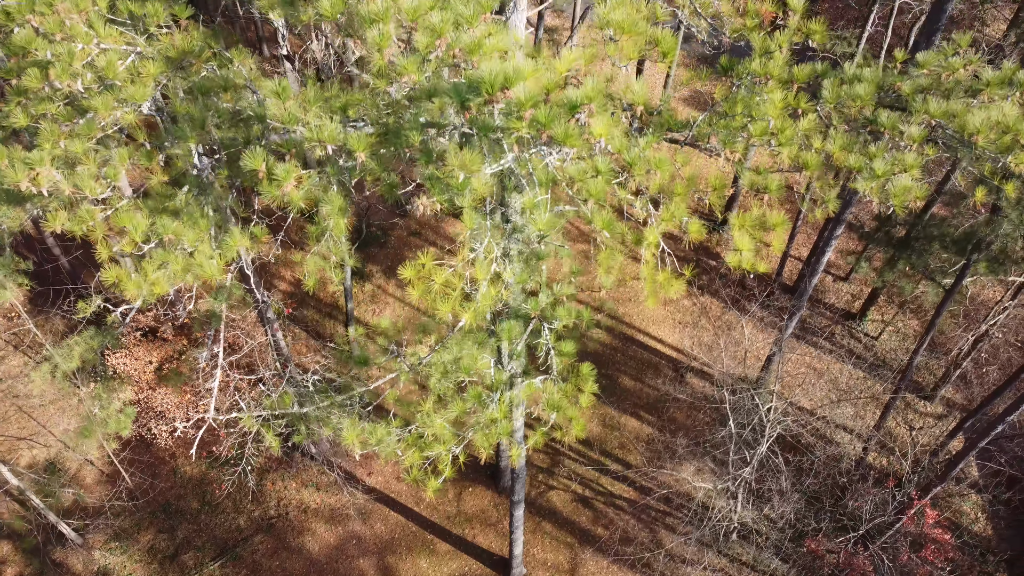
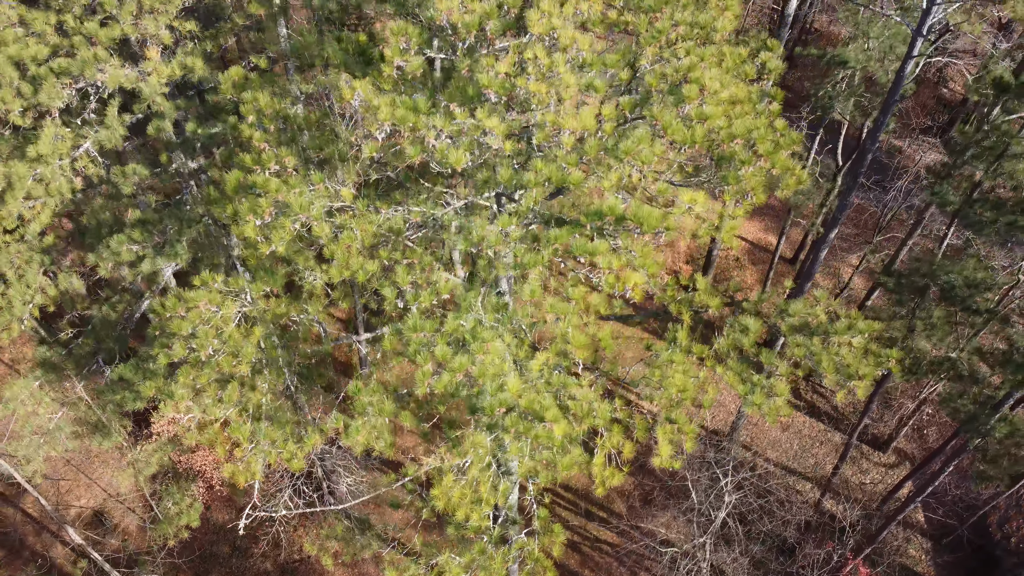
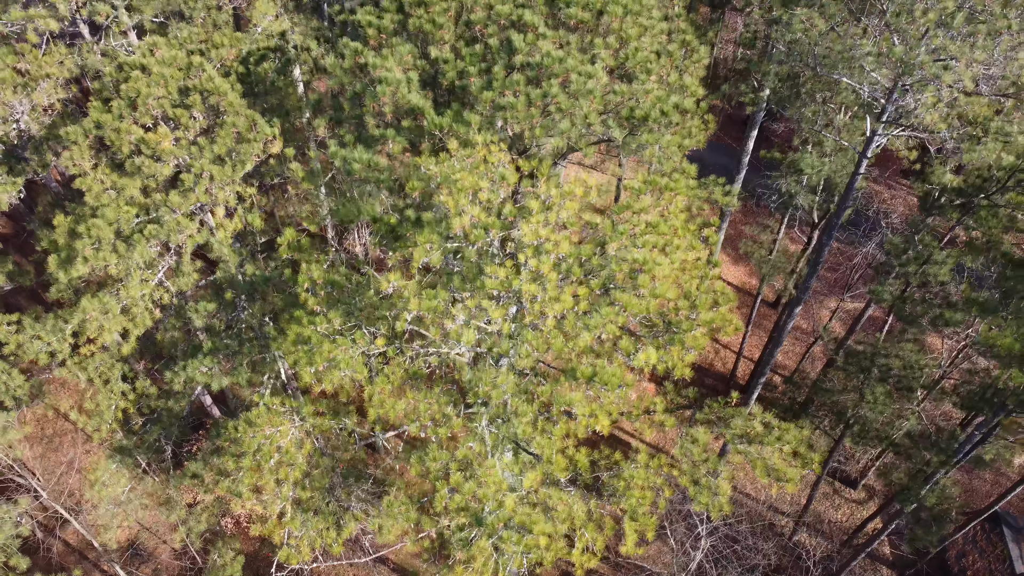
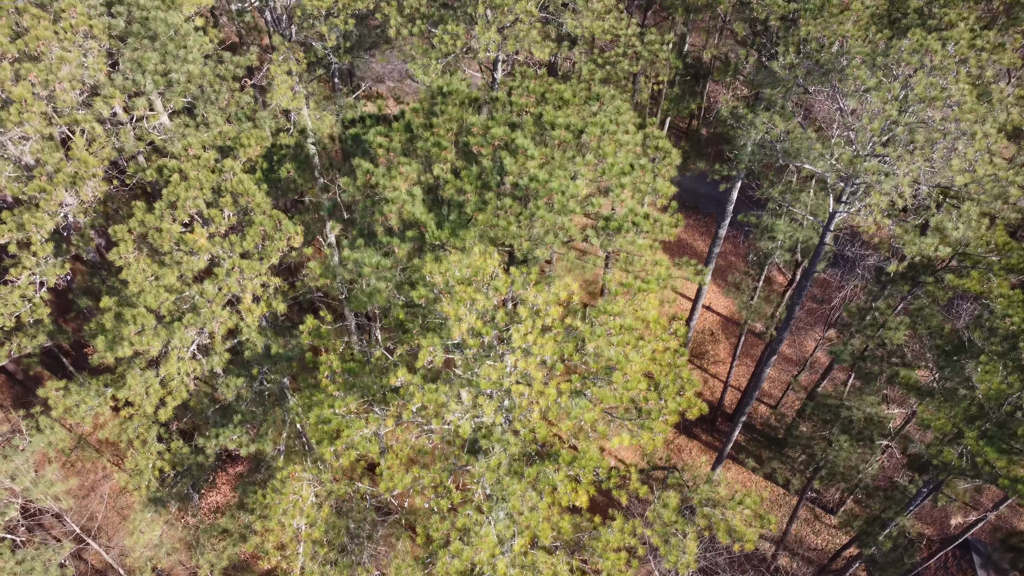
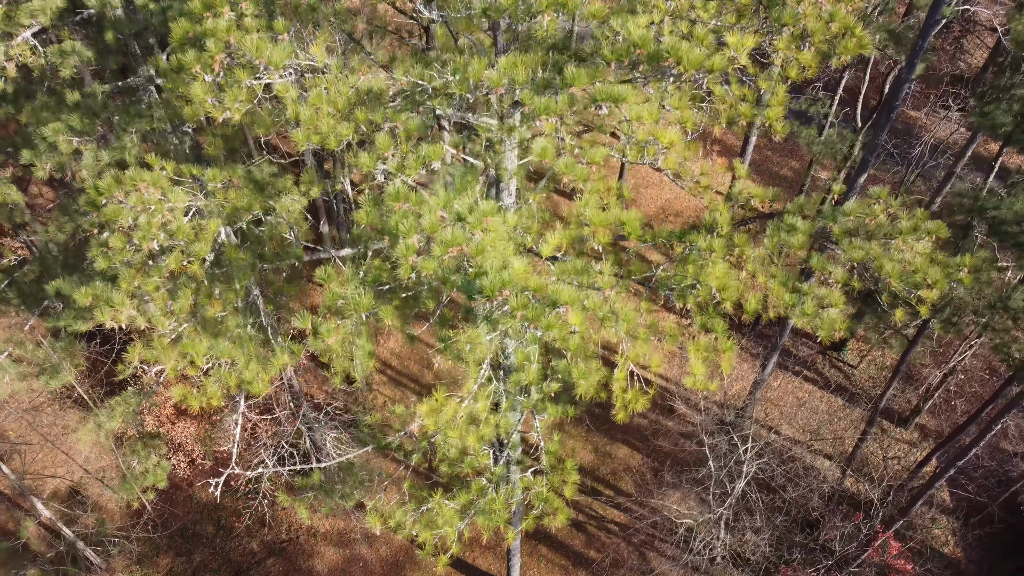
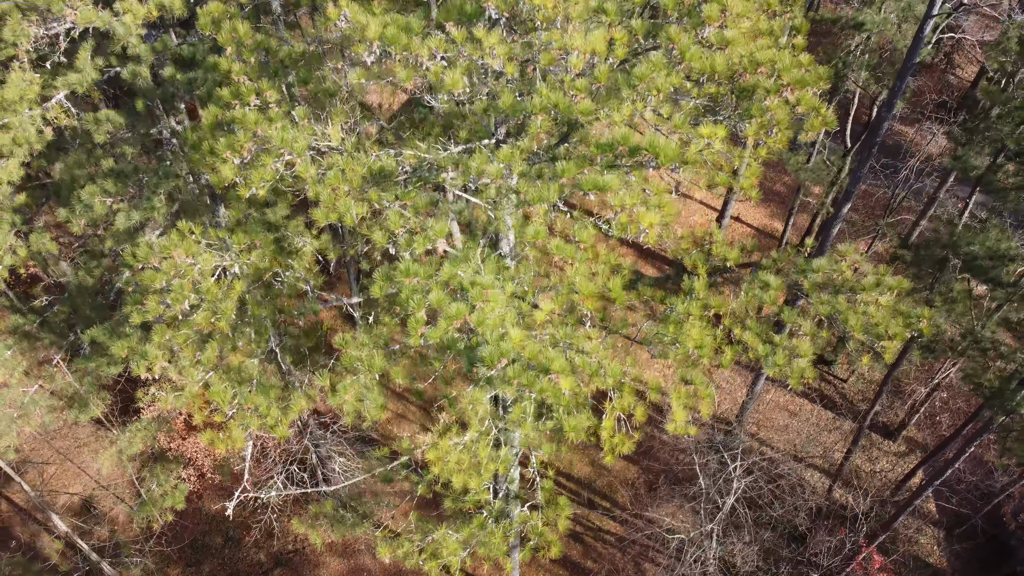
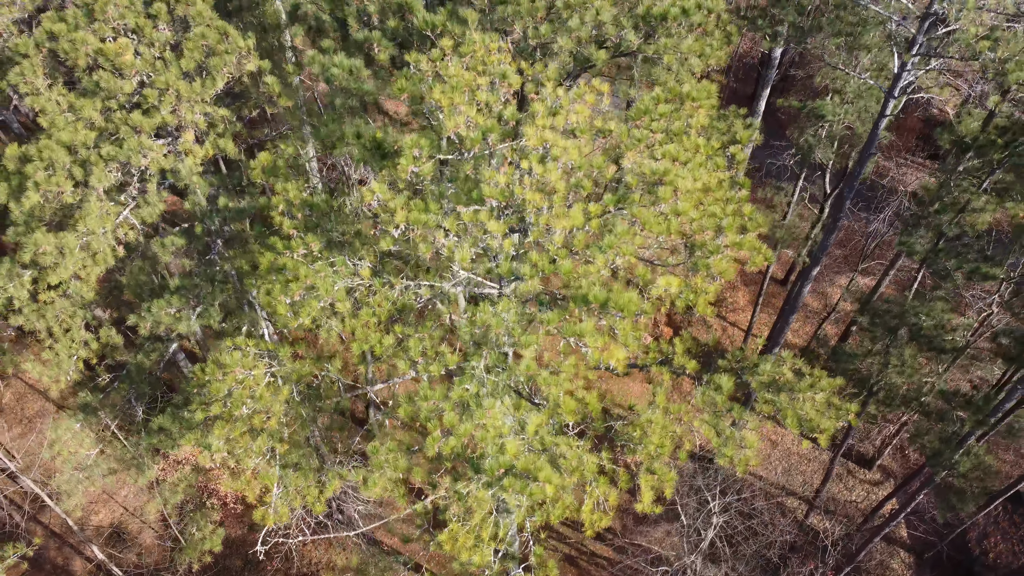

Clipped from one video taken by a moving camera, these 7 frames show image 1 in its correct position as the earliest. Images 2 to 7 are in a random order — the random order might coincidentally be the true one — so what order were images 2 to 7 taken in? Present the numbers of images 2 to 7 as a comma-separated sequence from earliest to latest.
5, 6, 2, 7, 3, 4
